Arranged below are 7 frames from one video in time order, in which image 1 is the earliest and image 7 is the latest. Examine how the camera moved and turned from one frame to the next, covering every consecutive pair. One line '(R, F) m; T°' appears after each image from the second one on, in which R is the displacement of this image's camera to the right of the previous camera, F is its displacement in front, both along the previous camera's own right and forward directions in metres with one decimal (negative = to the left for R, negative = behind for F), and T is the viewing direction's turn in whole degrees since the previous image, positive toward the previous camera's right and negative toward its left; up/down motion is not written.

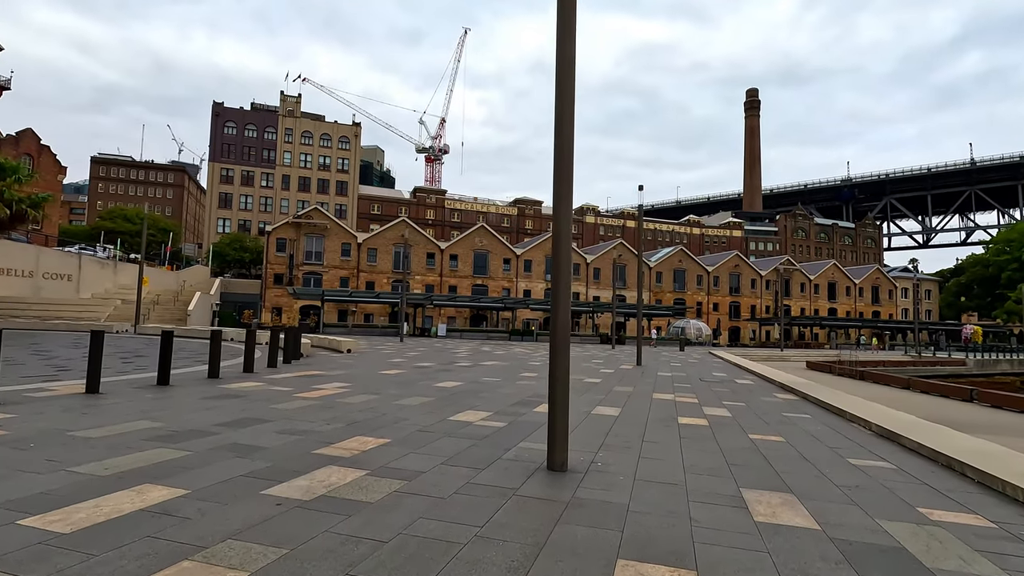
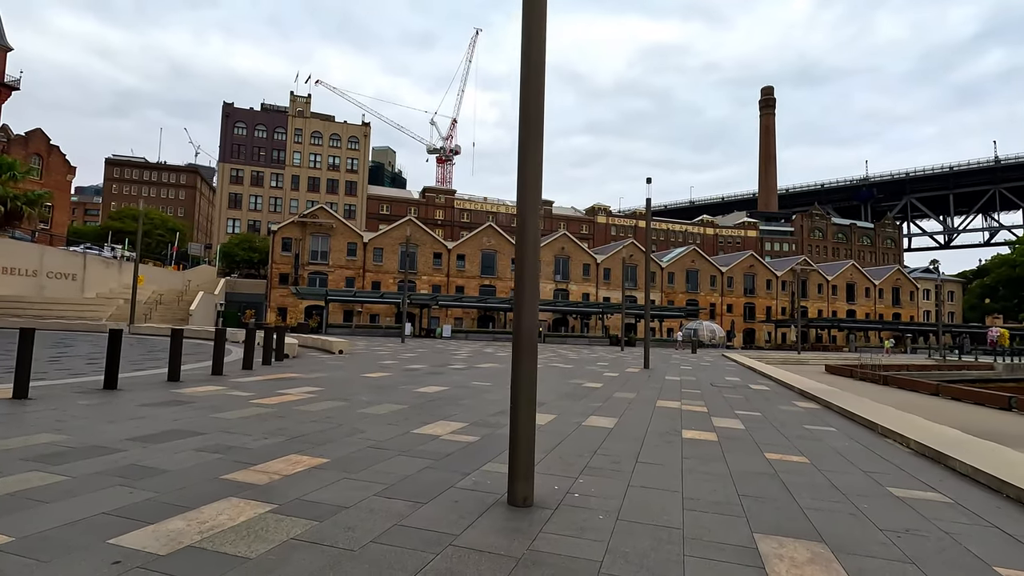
(+0.5, +1.2) m; -1°
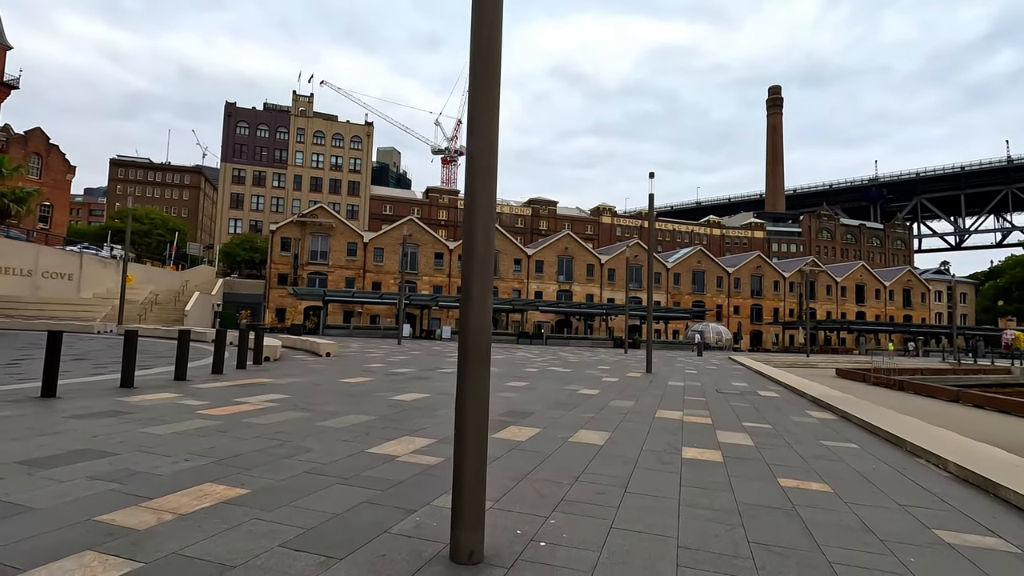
(+0.4, +1.0) m; -1°
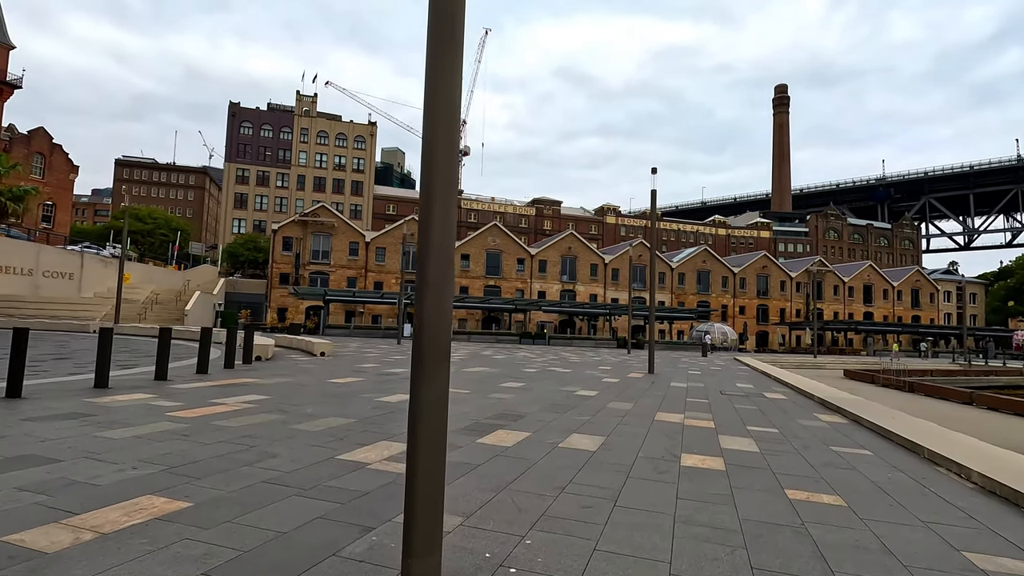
(+0.2, +0.5) m; -1°
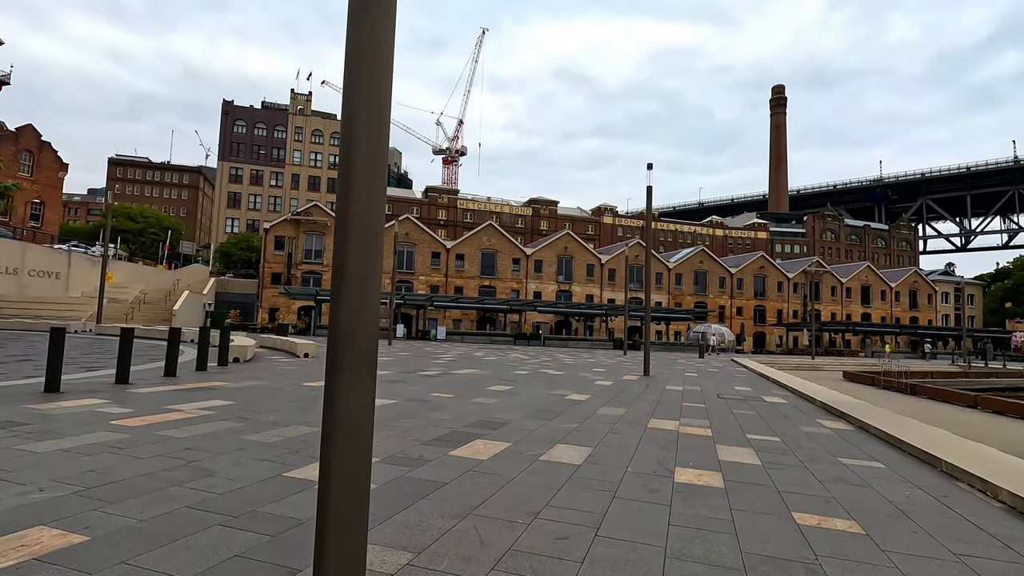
(+0.2, +0.7) m; 0°
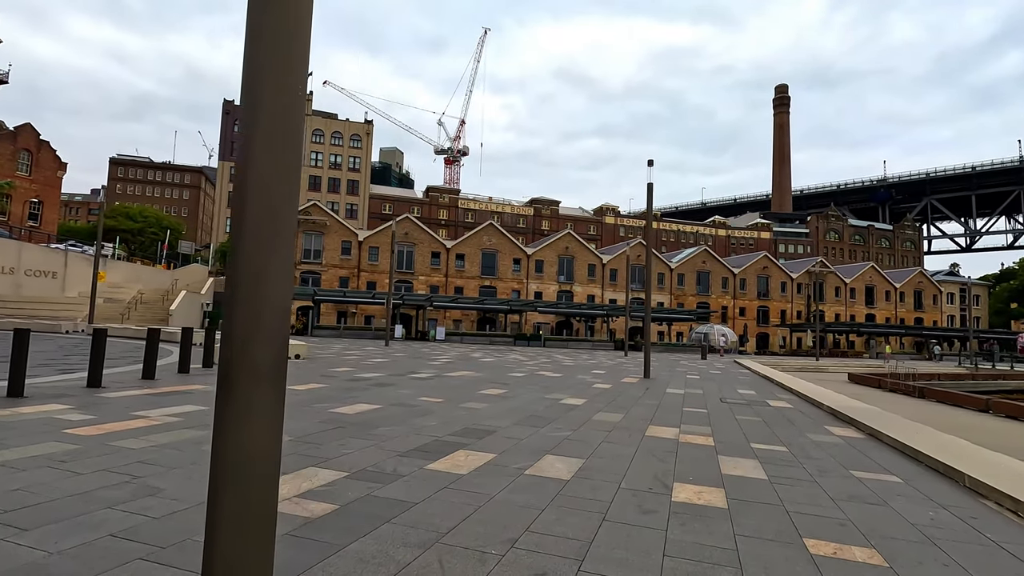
(+0.2, +0.5) m; 0°
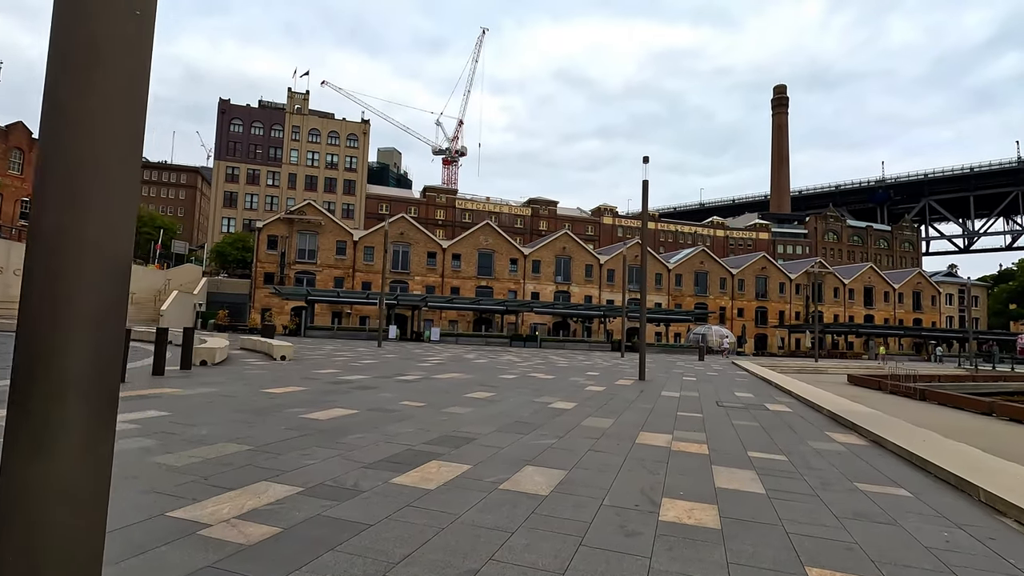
(+0.2, +0.5) m; 0°
